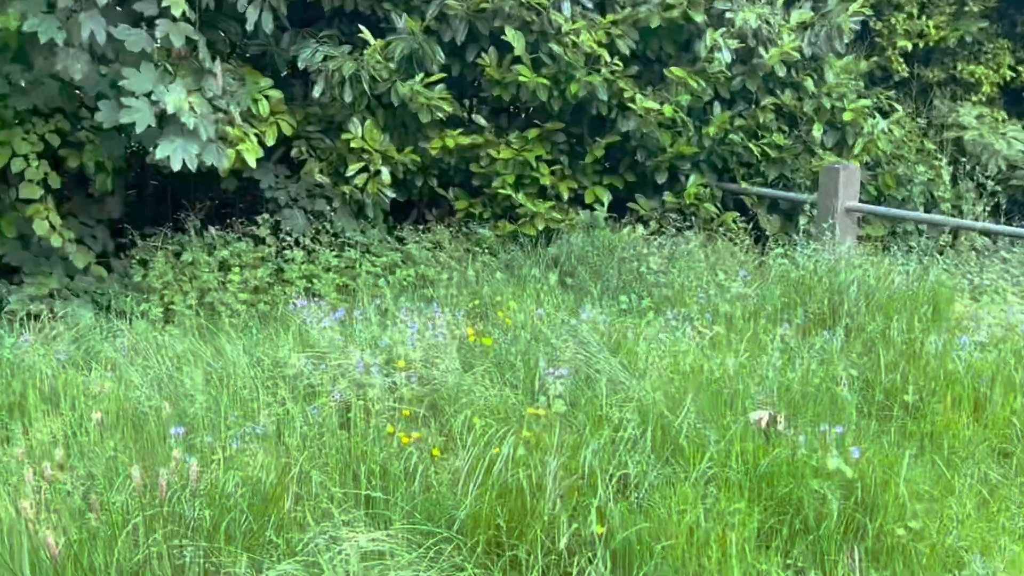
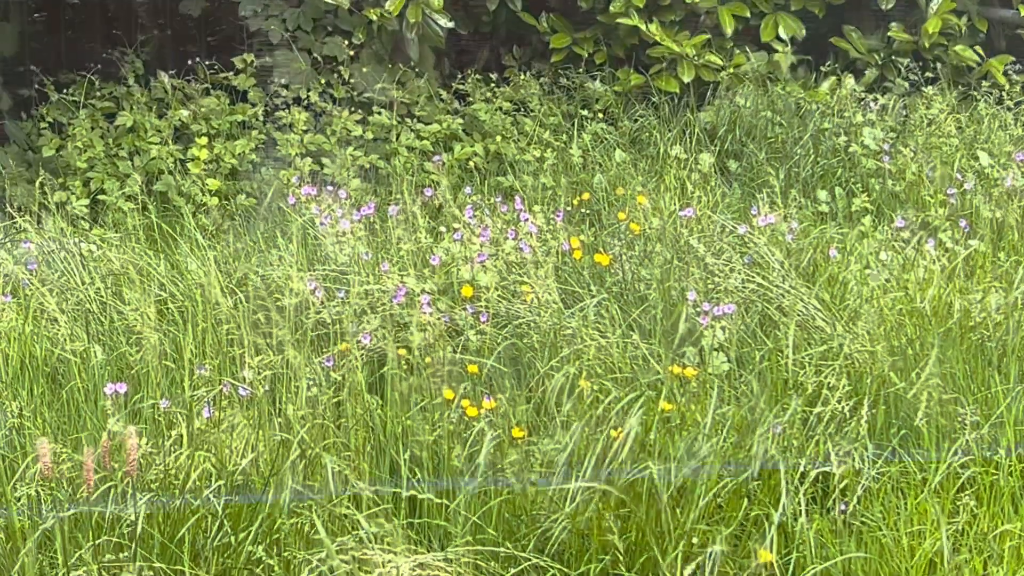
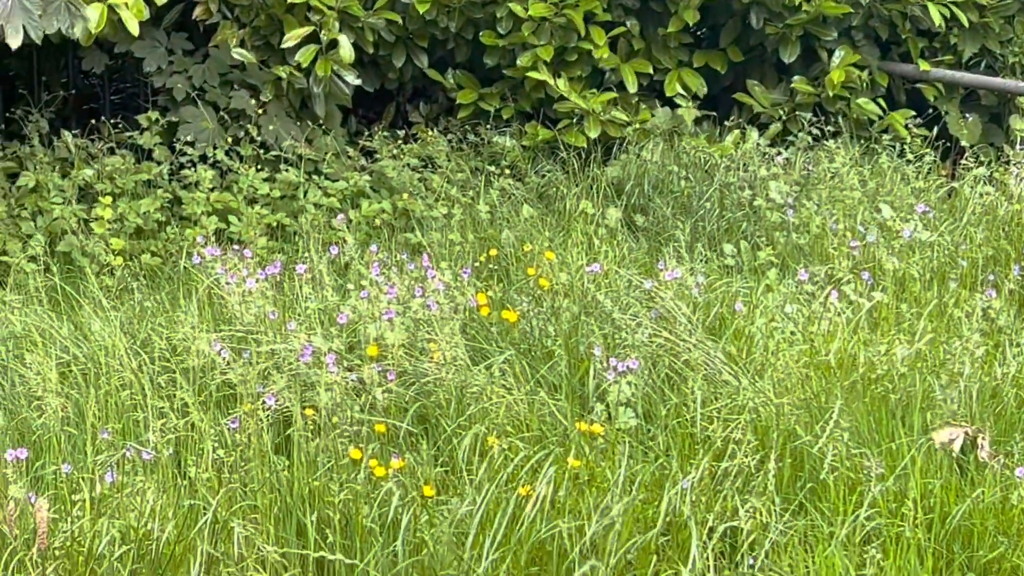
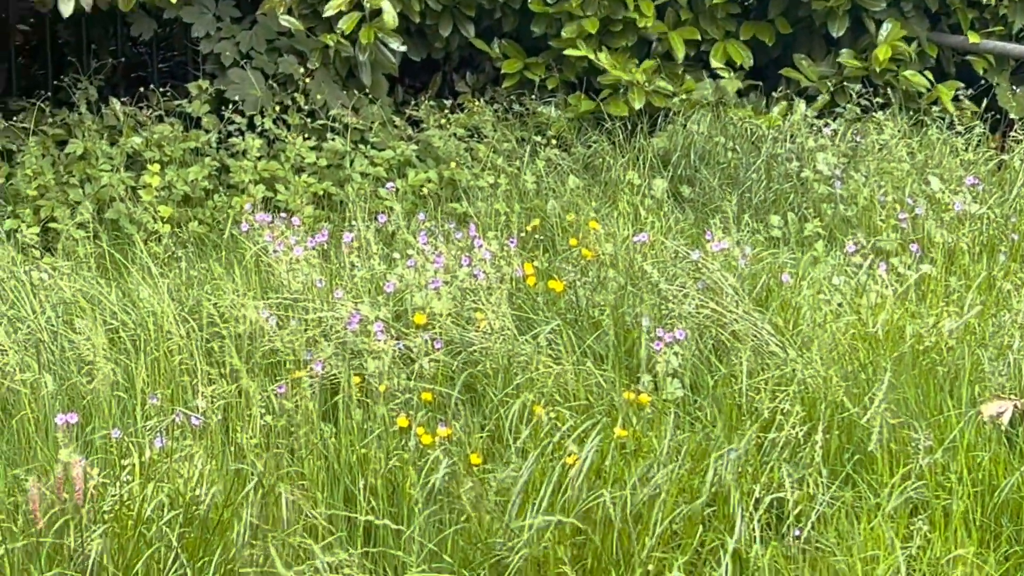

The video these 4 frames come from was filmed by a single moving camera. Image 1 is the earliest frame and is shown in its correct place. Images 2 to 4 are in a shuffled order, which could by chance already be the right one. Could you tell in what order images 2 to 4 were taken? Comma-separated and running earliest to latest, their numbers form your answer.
3, 4, 2
